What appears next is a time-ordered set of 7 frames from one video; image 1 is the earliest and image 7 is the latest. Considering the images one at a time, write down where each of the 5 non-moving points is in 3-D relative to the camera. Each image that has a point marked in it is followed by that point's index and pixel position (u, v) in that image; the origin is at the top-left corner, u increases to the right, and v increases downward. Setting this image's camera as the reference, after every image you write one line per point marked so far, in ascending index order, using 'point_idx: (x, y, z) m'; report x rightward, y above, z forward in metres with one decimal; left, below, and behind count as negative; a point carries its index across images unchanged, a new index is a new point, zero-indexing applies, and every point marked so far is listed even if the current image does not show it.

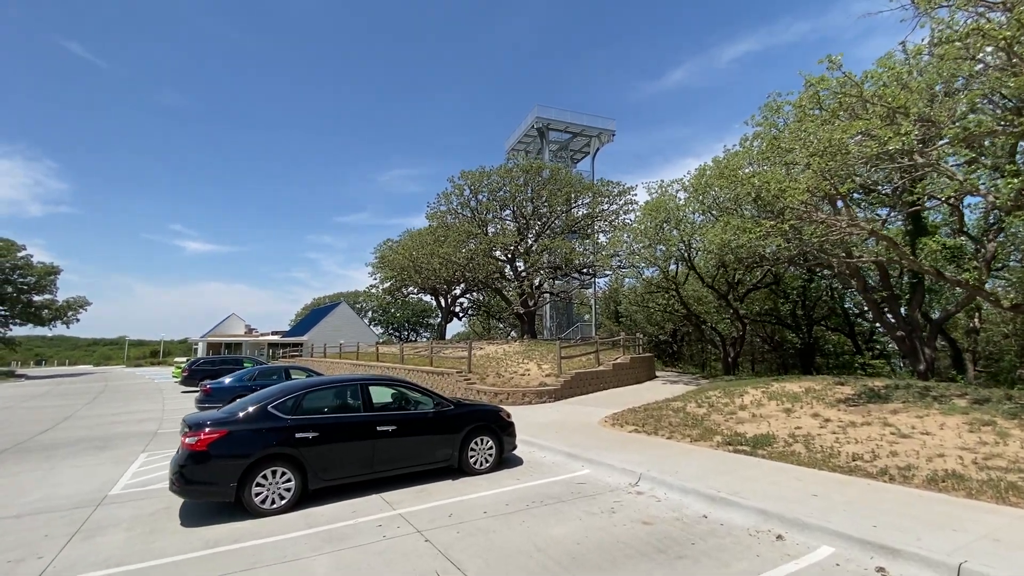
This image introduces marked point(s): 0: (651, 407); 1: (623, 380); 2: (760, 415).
0: (+3.2, -2.7, +11.7) m
1: (+3.7, -3.1, +17.4) m
2: (+4.6, -2.4, +9.5) m
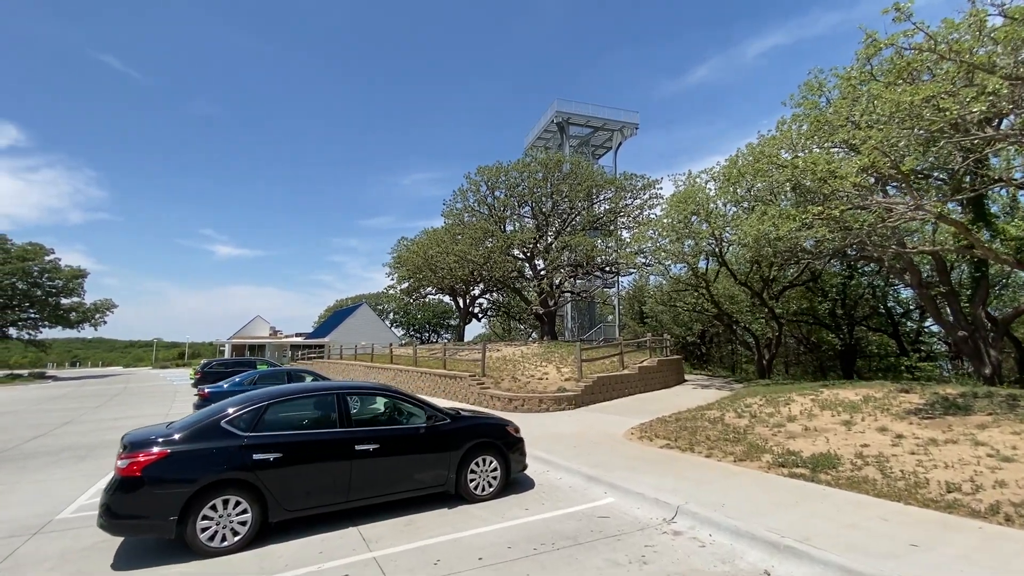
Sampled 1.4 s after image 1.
0: (+3.5, -2.6, +10.4) m
1: (+4.3, -3.0, +16.1) m
2: (+4.8, -2.2, +8.2) m
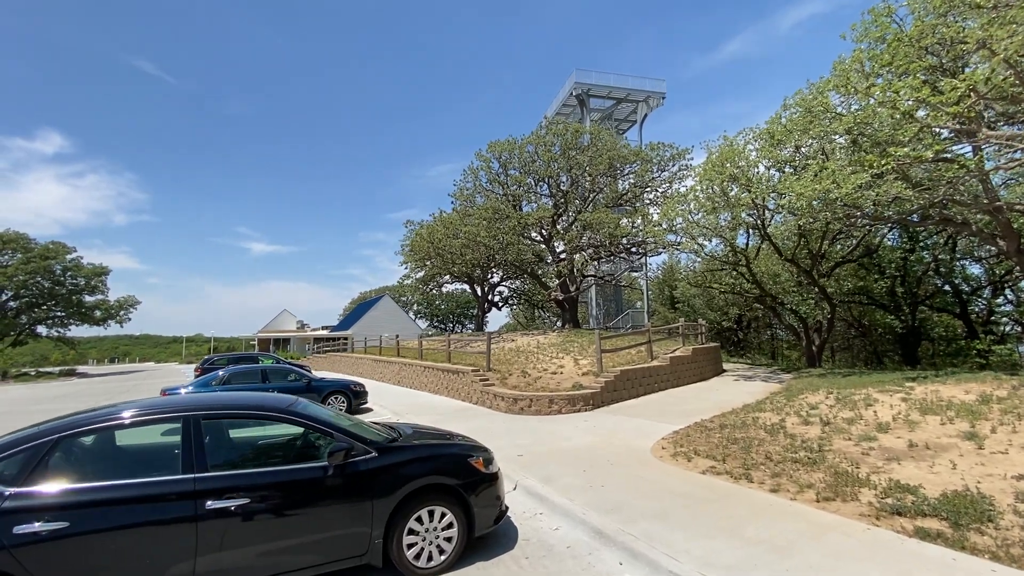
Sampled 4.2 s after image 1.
0: (+3.4, -2.1, +8.1) m
1: (+4.6, -2.4, +13.8) m
2: (+4.6, -1.8, +5.8) m
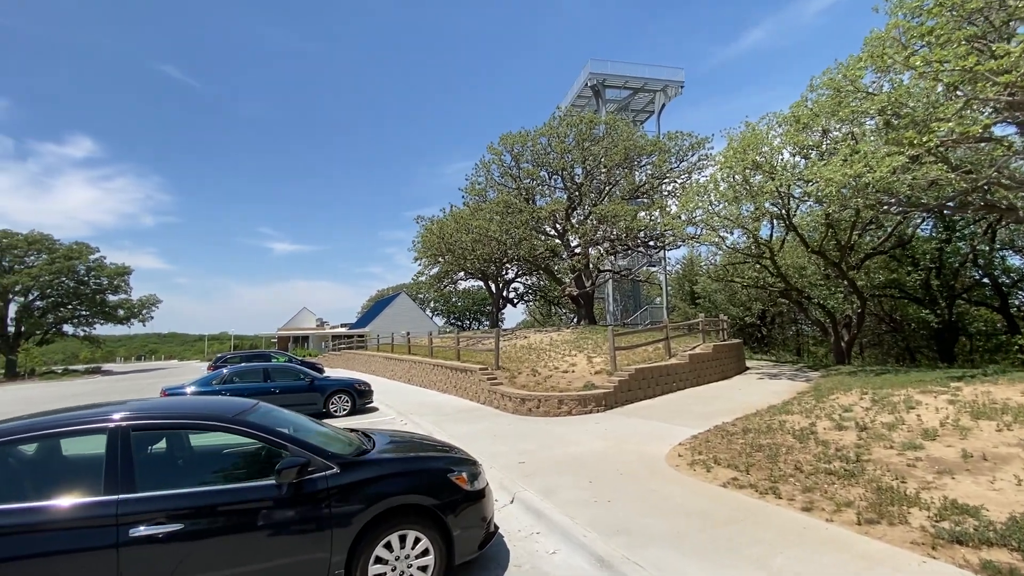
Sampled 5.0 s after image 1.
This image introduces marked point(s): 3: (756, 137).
0: (+3.5, -2.0, +7.4) m
1: (+4.8, -2.3, +13.0) m
2: (+4.6, -1.6, +5.0) m
3: (+7.7, +4.7, +16.2) m
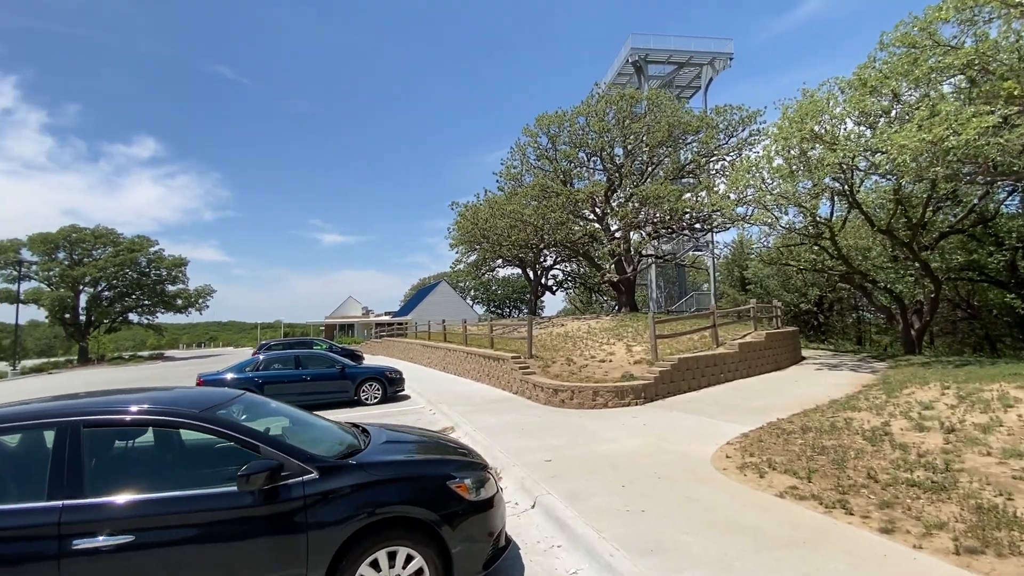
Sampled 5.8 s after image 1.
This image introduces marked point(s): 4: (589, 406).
0: (+3.8, -1.7, +6.5) m
1: (+5.6, -1.9, +12.0) m
2: (+4.7, -1.4, +4.1) m
3: (+8.7, +5.2, +14.8) m
4: (+1.4, -2.1, +9.3) m
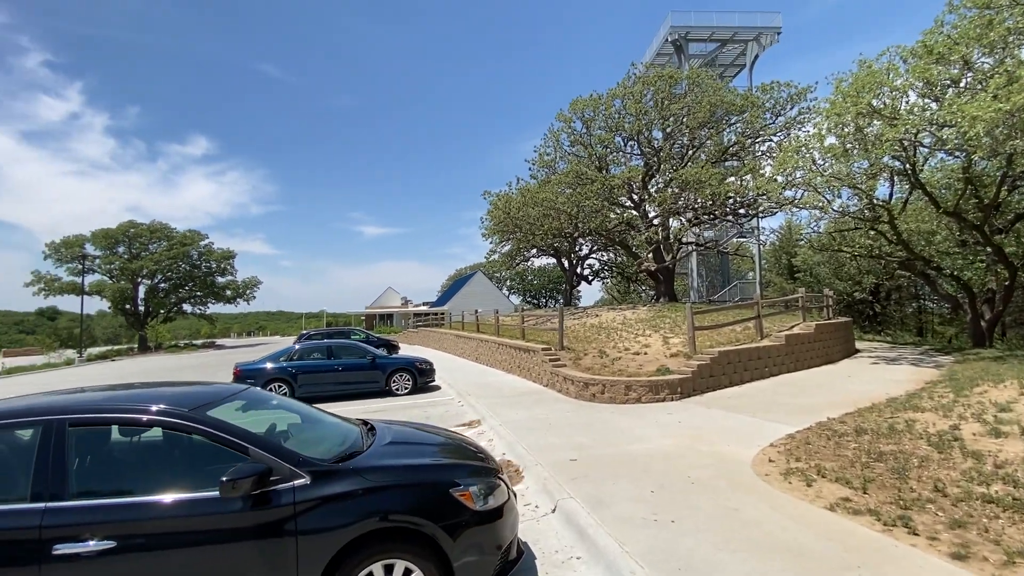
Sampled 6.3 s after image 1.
0: (+4.1, -1.6, +5.9) m
1: (+6.3, -1.6, +11.2) m
2: (+4.8, -1.3, +3.4) m
3: (+9.5, +5.6, +13.6) m
4: (+1.9, -1.9, +8.9) m
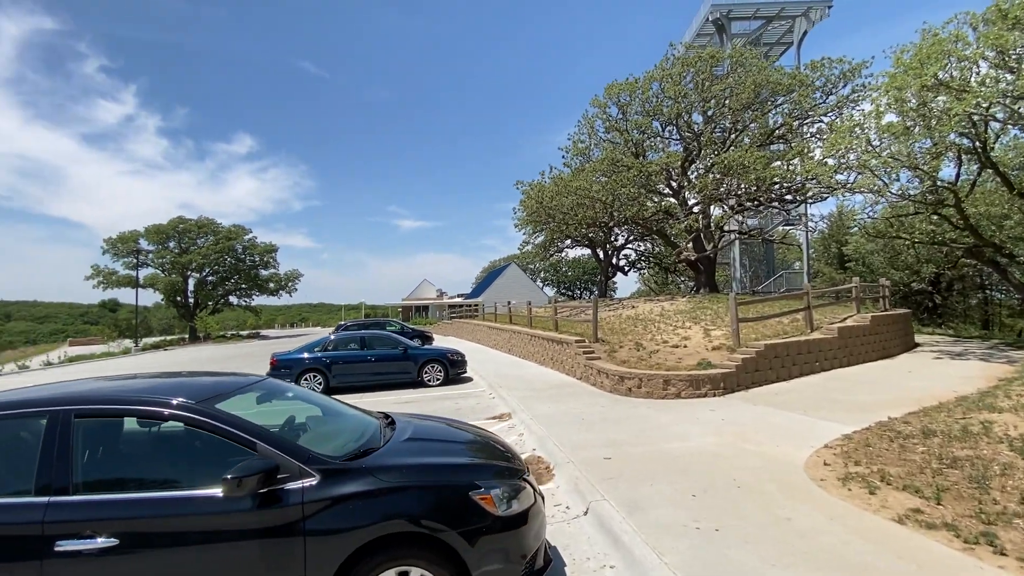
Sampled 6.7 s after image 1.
0: (+4.4, -1.4, +5.3) m
1: (+7.0, -1.4, +10.5) m
2: (+5.0, -1.2, +2.8) m
3: (+10.4, +5.8, +12.6) m
4: (+2.4, -1.8, +8.5) m
